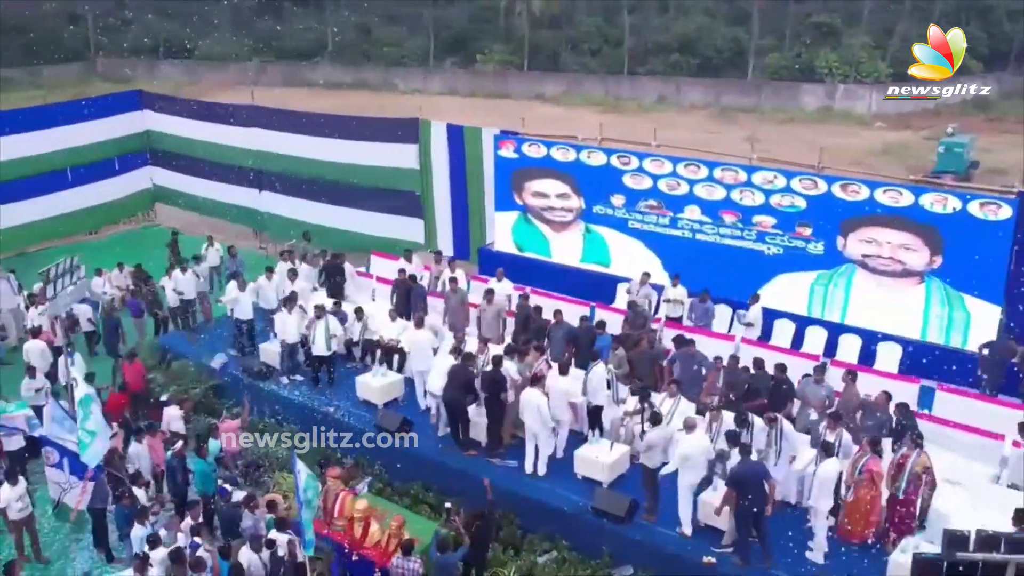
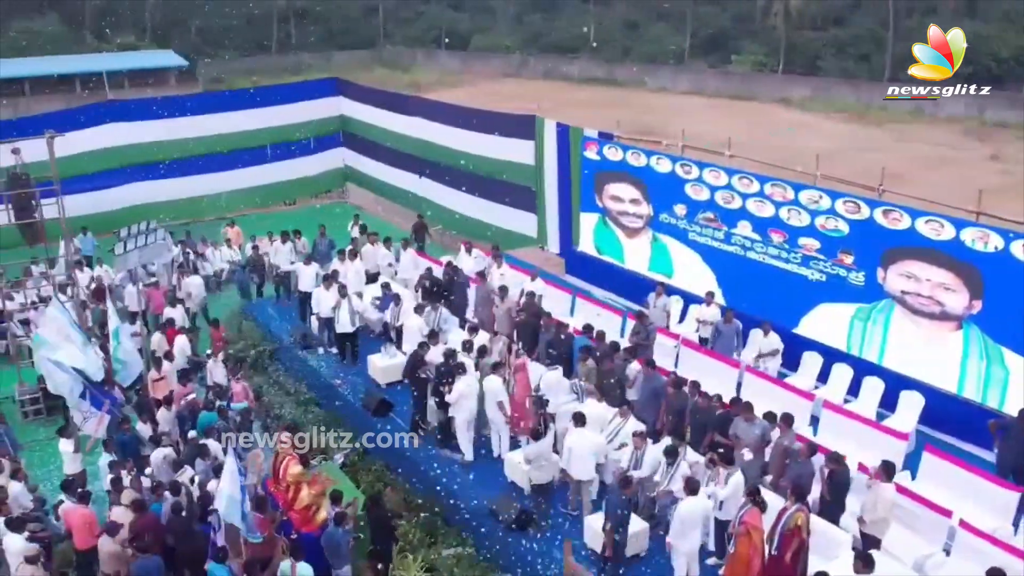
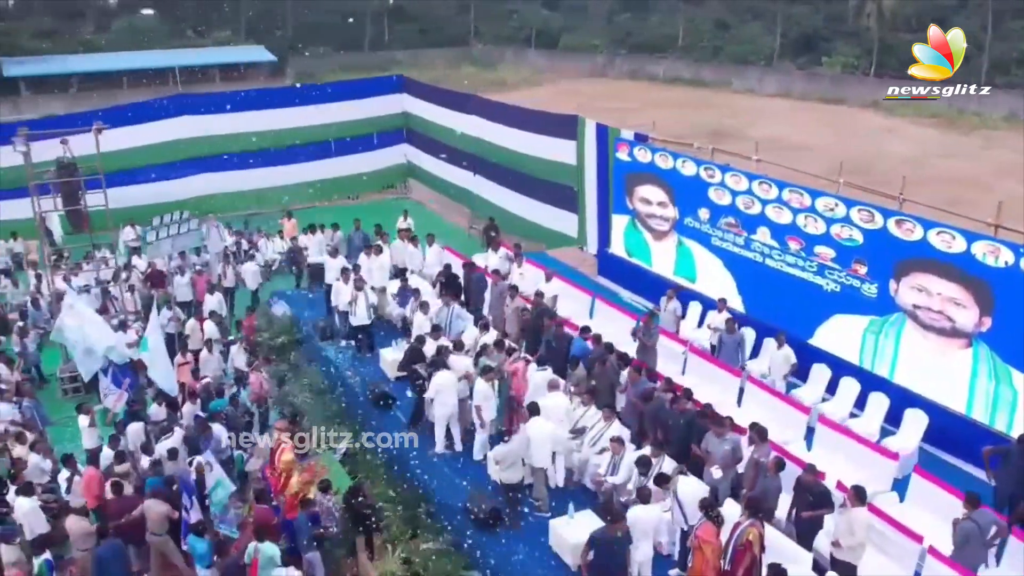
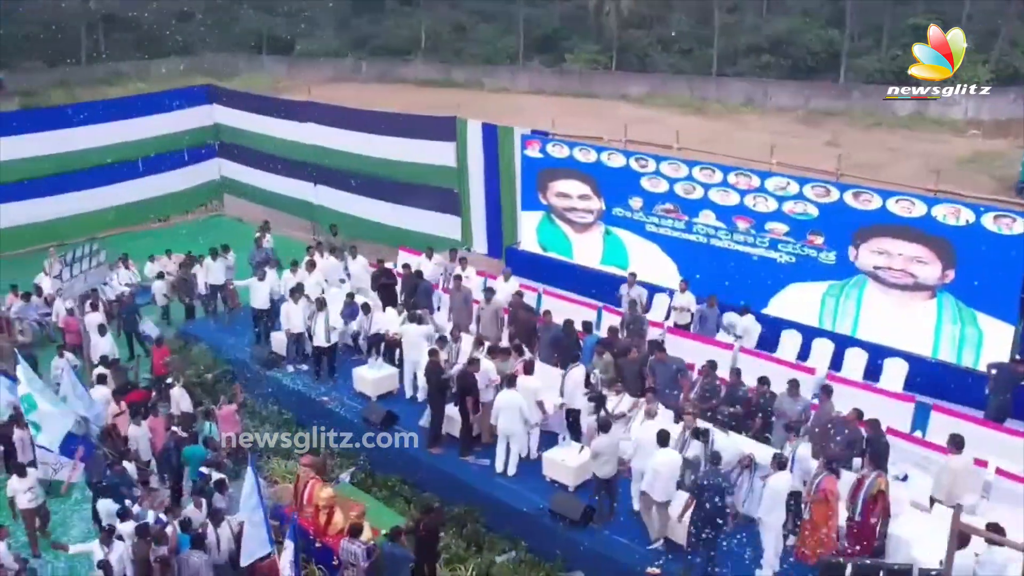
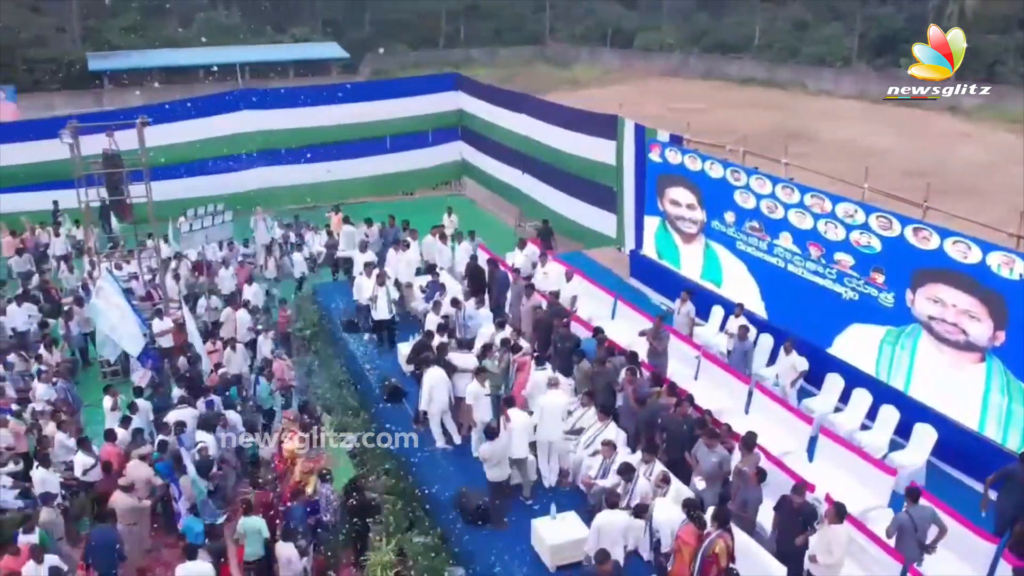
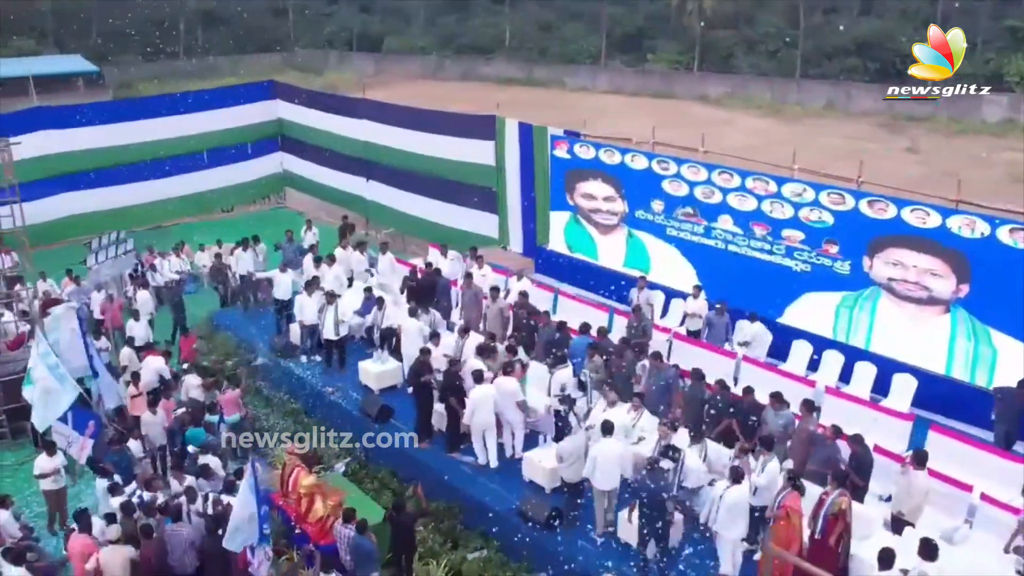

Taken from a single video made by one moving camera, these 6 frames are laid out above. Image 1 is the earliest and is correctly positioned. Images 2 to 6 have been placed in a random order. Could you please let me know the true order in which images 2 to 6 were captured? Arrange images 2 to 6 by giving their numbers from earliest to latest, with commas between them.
4, 6, 2, 3, 5
